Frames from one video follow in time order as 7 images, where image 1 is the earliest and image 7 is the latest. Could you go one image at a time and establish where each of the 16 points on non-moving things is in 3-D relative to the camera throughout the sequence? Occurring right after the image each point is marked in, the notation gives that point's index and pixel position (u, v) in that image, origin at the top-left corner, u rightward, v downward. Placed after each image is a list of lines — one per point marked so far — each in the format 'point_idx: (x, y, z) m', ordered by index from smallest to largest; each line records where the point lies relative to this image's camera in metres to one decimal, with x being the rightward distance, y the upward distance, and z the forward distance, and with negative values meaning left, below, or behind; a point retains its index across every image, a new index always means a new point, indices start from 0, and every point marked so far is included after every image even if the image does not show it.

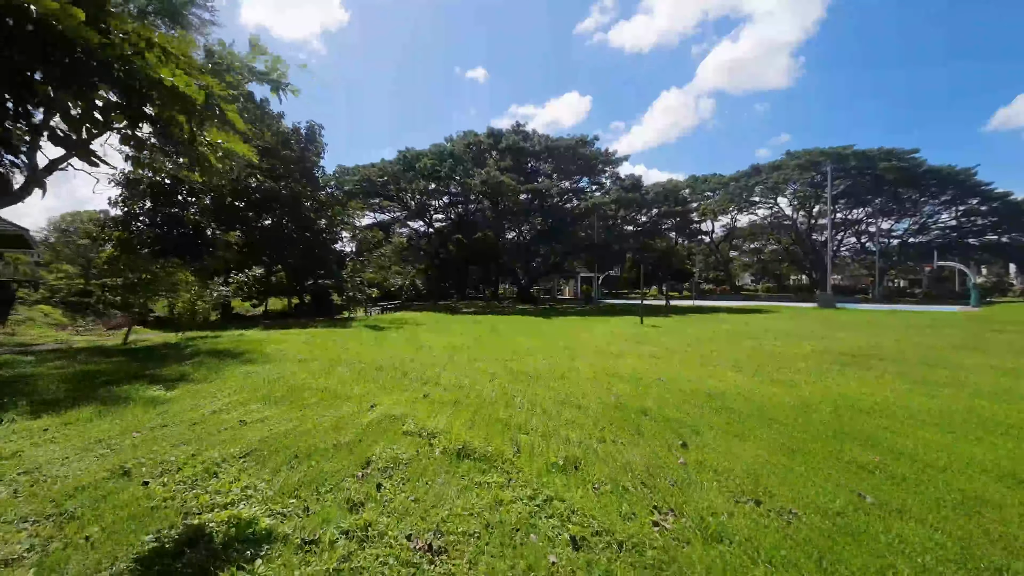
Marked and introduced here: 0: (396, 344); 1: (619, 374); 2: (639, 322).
0: (-2.3, -1.2, +12.4) m
1: (+1.4, -1.2, +7.9) m
2: (+4.1, -1.1, +18.5) m
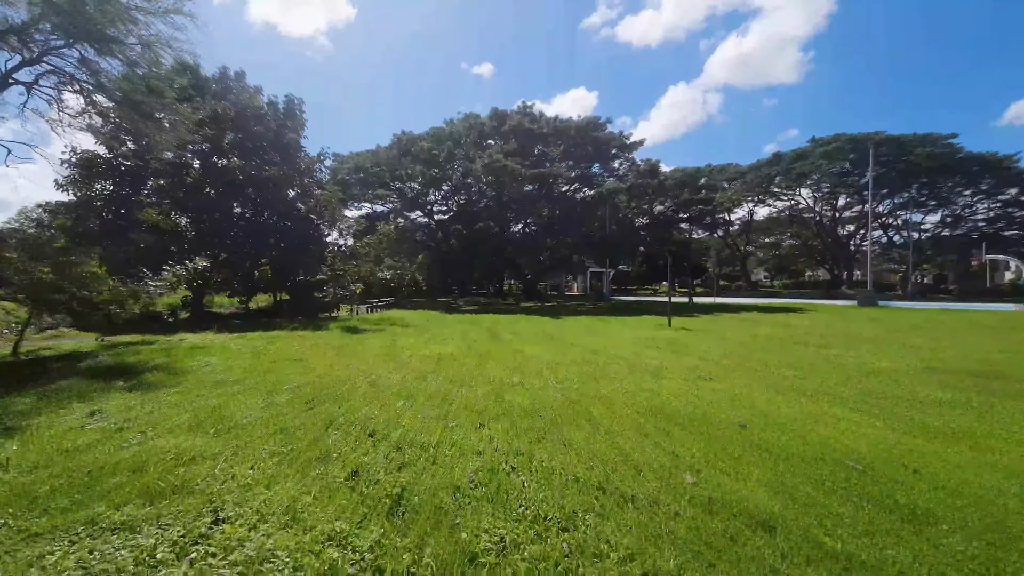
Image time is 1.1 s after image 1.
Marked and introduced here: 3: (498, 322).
0: (-2.2, -1.1, +9.7) m
1: (+1.4, -1.1, +5.2) m
2: (+4.1, -1.0, +15.7) m
3: (-0.4, -1.0, +16.0) m
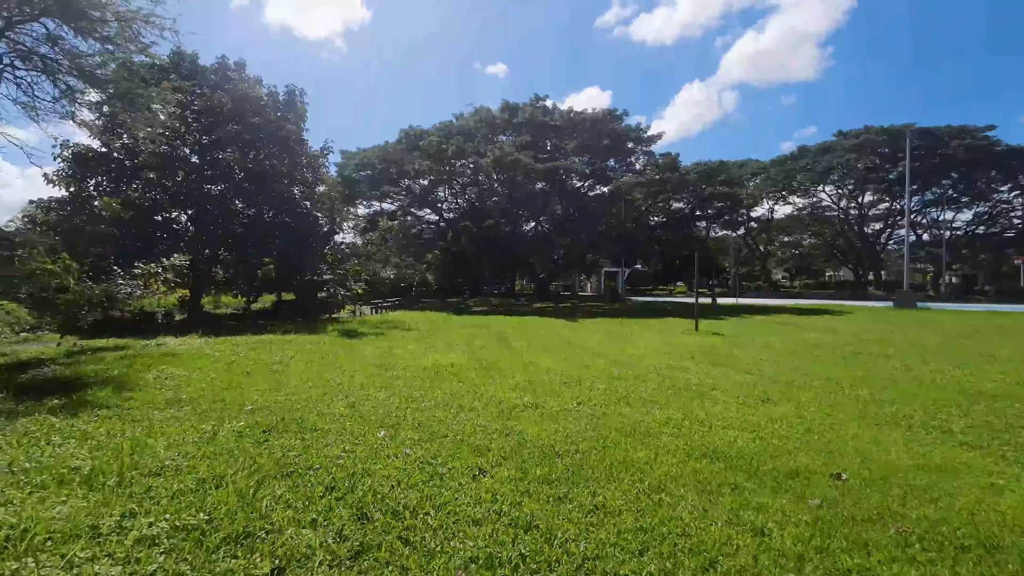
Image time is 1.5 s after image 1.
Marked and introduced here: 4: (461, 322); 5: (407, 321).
0: (-2.1, -1.1, +8.6) m
1: (+1.5, -1.1, +4.0) m
2: (+4.4, -1.0, +14.5) m
3: (-0.1, -1.0, +14.8) m
4: (-1.4, -0.9, +16.0) m
5: (-3.0, -1.0, +16.7) m
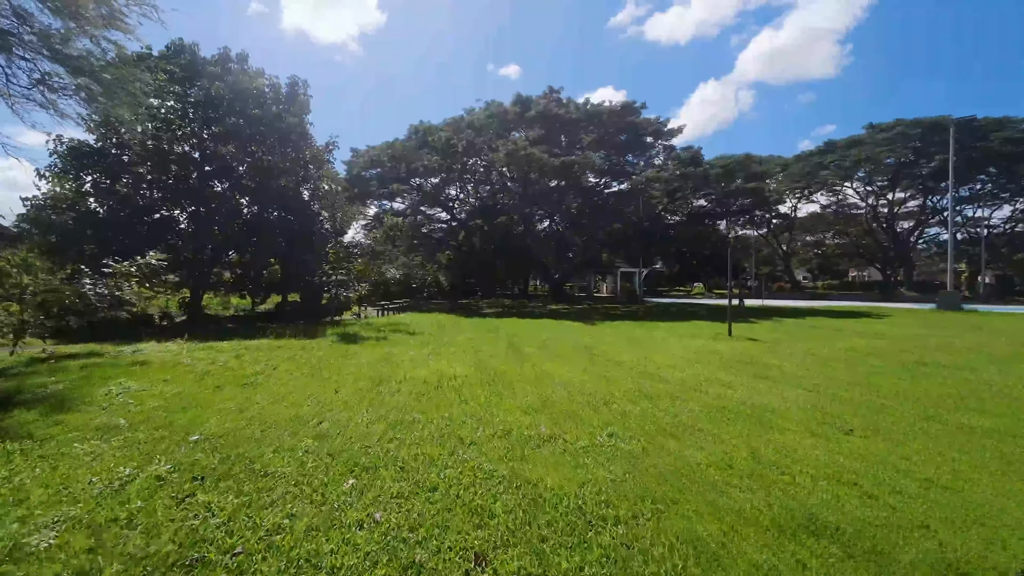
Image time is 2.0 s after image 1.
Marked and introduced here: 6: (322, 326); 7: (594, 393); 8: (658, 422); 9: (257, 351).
0: (-1.9, -1.1, +7.5) m
1: (+1.6, -1.1, +2.8) m
2: (+4.8, -1.0, +13.2) m
3: (+0.2, -1.0, +13.7) m
4: (-1.1, -1.0, +14.9) m
5: (-2.7, -1.0, +15.6) m
6: (-5.1, -1.0, +15.5) m
7: (+0.8, -1.1, +6.0) m
8: (+1.2, -1.1, +4.6) m
9: (-4.4, -1.1, +10.0) m
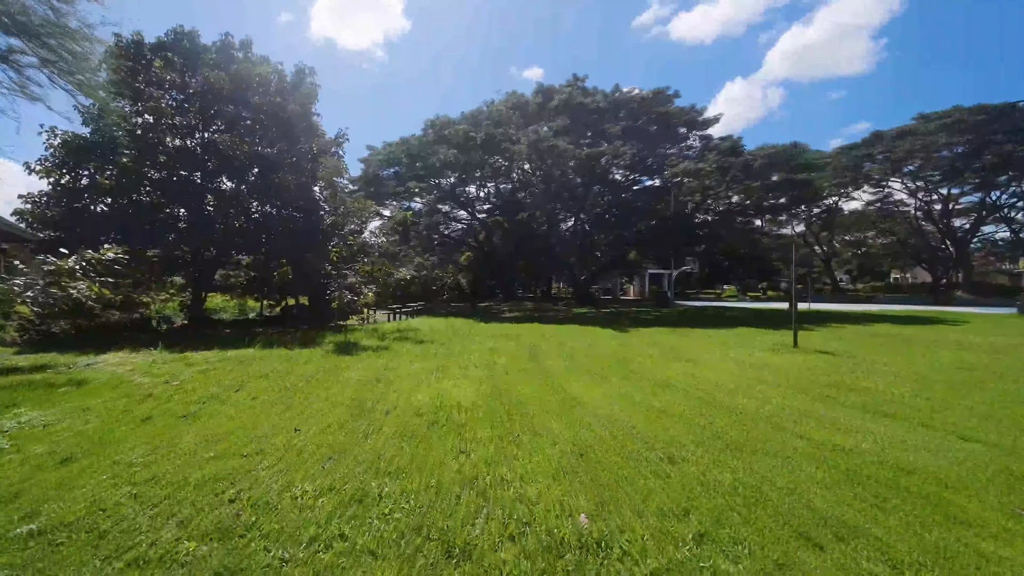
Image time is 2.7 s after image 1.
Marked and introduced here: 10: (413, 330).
0: (-1.7, -1.1, +5.8) m
1: (+1.6, -1.1, +1.0) m
2: (+5.2, -1.1, +11.3) m
3: (+0.7, -1.1, +11.9) m
4: (-0.6, -1.0, +13.2) m
5: (-2.1, -1.0, +14.0) m
6: (-4.6, -1.1, +14.0) m
7: (+1.0, -1.1, +4.2) m
8: (+1.3, -1.1, +2.9) m
9: (-4.0, -1.1, +8.5) m
10: (-2.4, -1.0, +13.9) m
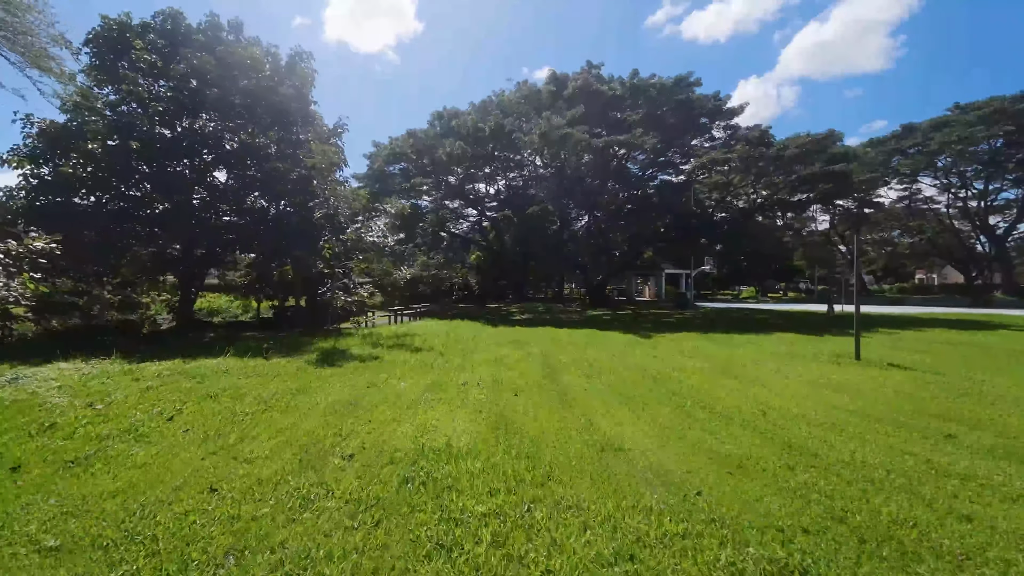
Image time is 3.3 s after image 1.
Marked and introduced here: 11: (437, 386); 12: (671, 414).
0: (-1.6, -1.1, +4.4) m
1: (+1.6, -1.1, -0.4) m
2: (+5.4, -1.1, +9.7) m
3: (+0.8, -1.1, +10.5) m
4: (-0.4, -1.0, +11.8) m
5: (-1.9, -1.0, +12.6) m
6: (-4.3, -1.1, +12.7) m
7: (+1.0, -1.1, +2.8) m
8: (+1.3, -1.1, +1.4) m
9: (-3.9, -1.1, +7.1) m
10: (-2.2, -1.0, +12.5) m
11: (-1.0, -1.1, +6.6) m
12: (+1.3, -1.1, +5.2) m
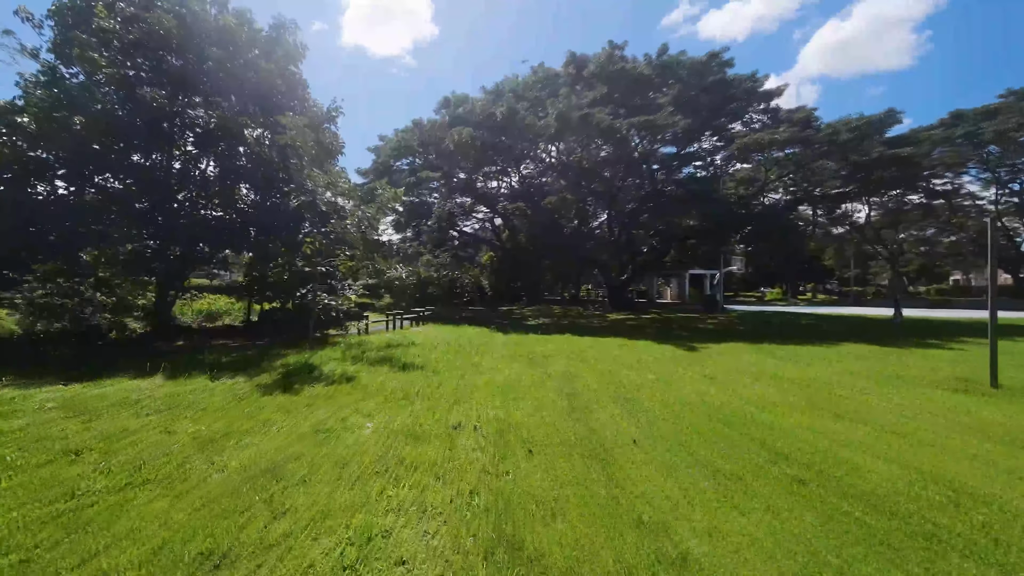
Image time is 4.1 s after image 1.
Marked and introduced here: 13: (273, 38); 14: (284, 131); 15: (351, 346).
0: (-1.6, -1.1, +2.4) m
1: (+1.5, -1.1, -2.6) m
2: (+5.5, -1.1, +7.5) m
3: (+1.0, -1.1, +8.4) m
4: (-0.1, -1.0, +9.7) m
5: (-1.7, -1.1, +10.6) m
6: (-4.1, -1.1, +10.7) m
7: (+1.0, -1.1, +0.7) m
8: (+1.3, -1.1, -0.7) m
9: (-3.8, -1.1, +5.1) m
10: (-1.9, -1.1, +10.5) m
11: (-0.9, -1.1, +4.5) m
12: (+1.4, -1.1, +3.1) m
13: (-6.4, +6.7, +15.8) m
14: (-6.3, +4.3, +16.0) m
15: (-2.7, -1.0, +9.9) m
